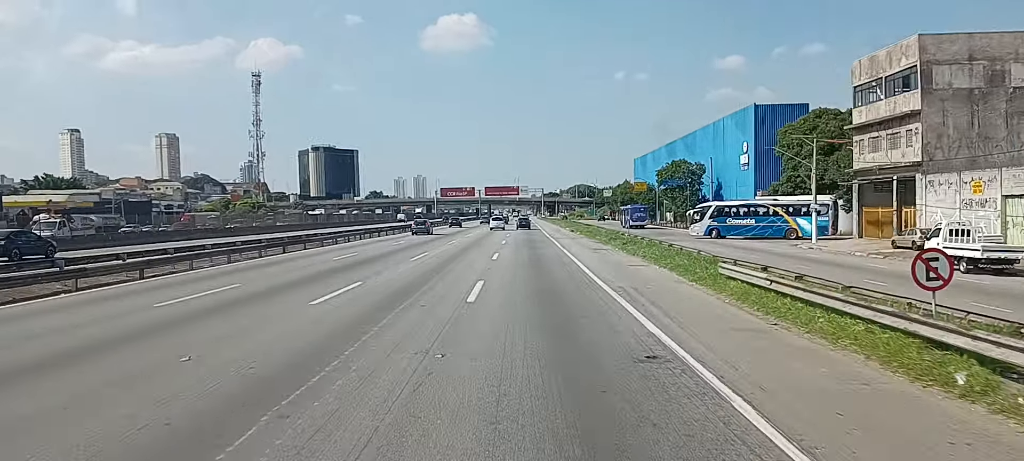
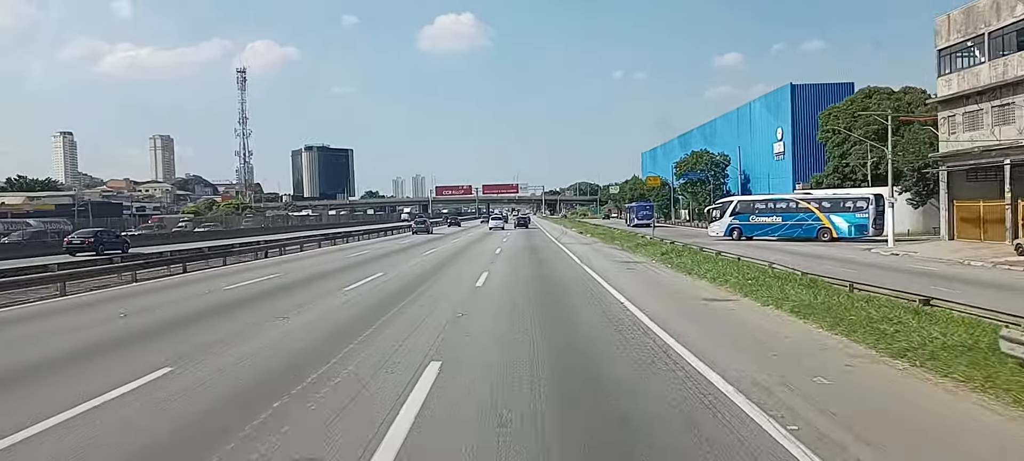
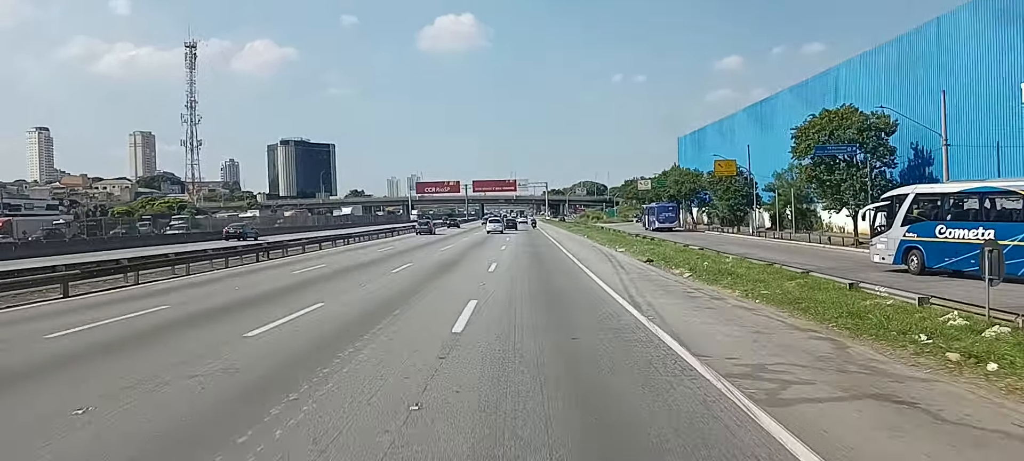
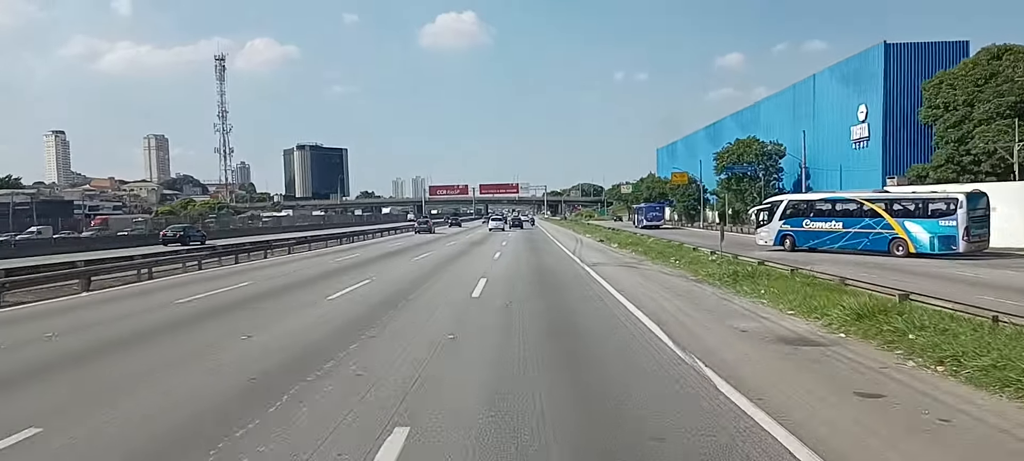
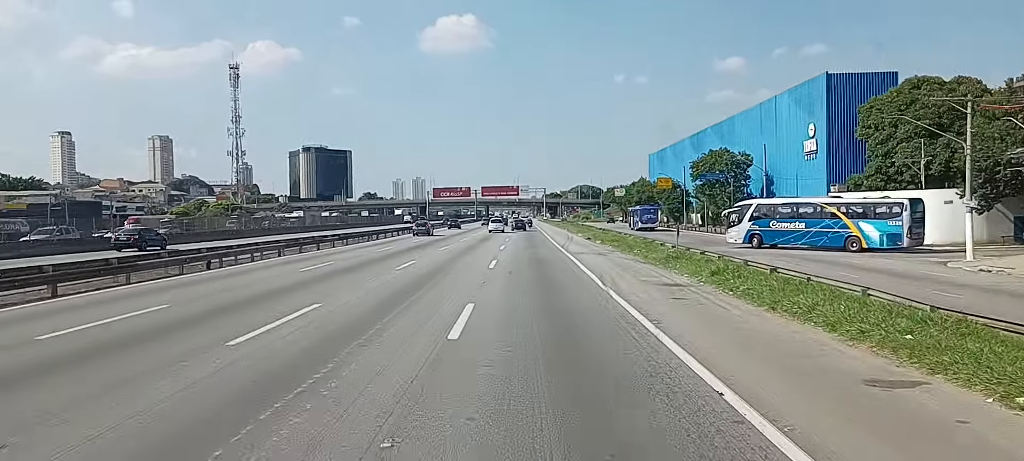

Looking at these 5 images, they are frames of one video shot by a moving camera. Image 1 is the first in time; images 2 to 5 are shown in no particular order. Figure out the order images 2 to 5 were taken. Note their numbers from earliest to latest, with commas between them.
2, 5, 4, 3
